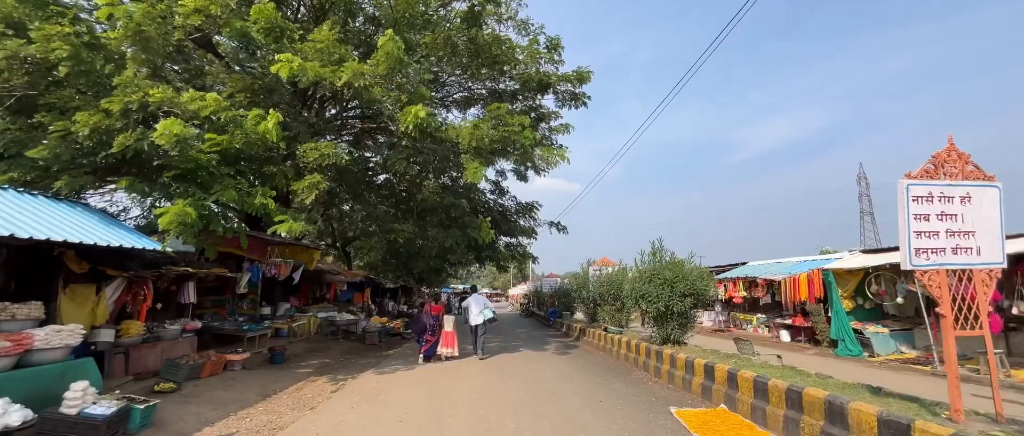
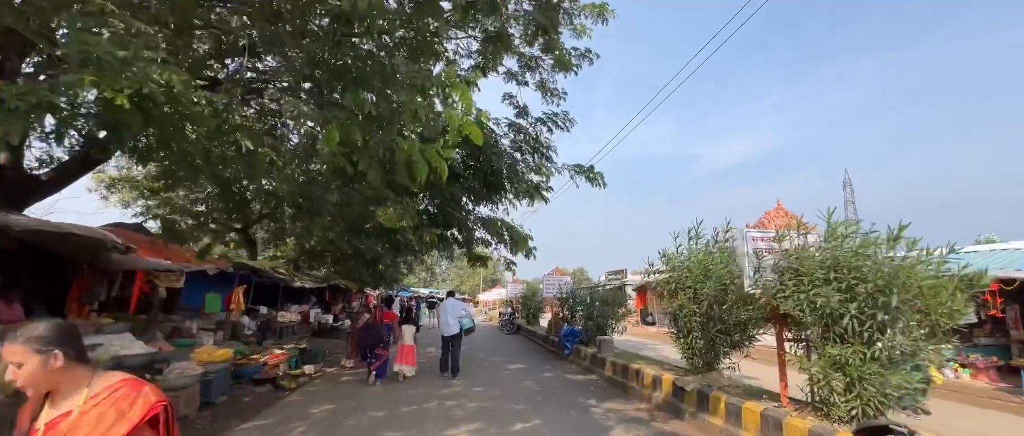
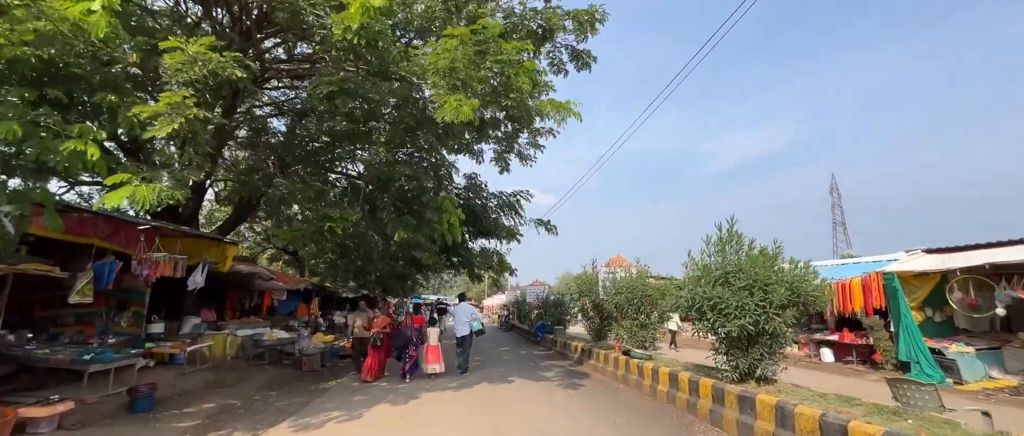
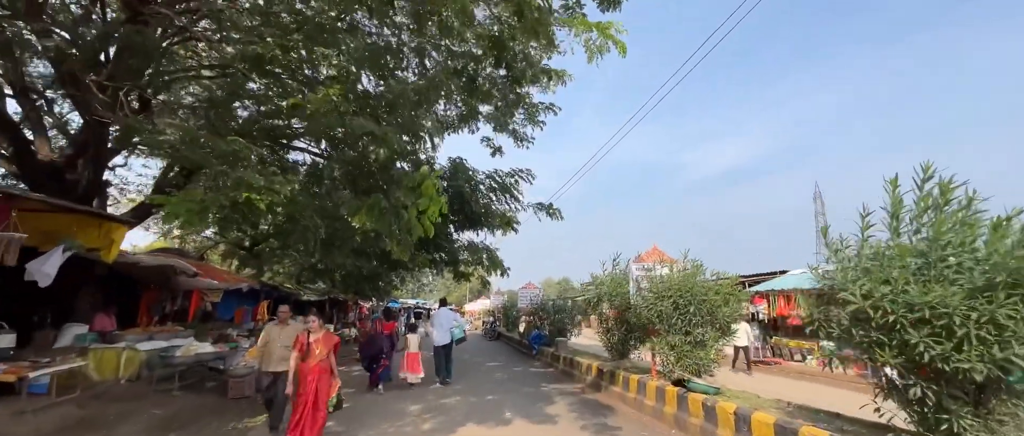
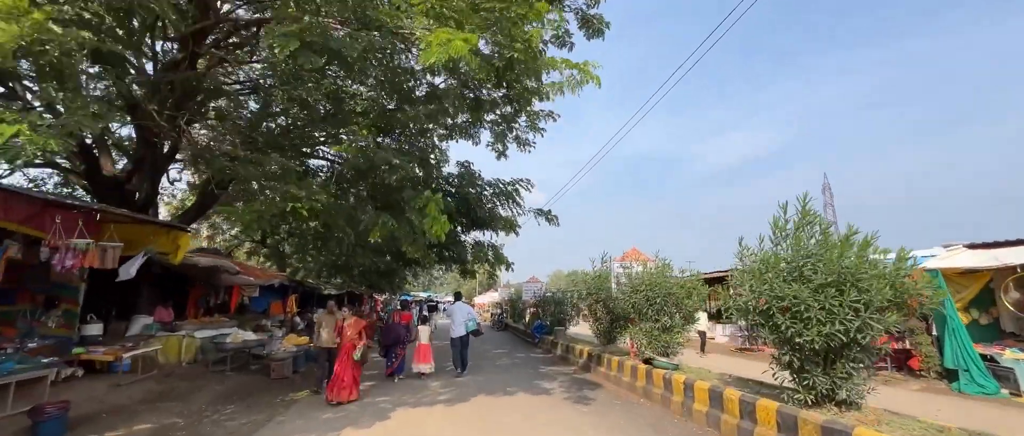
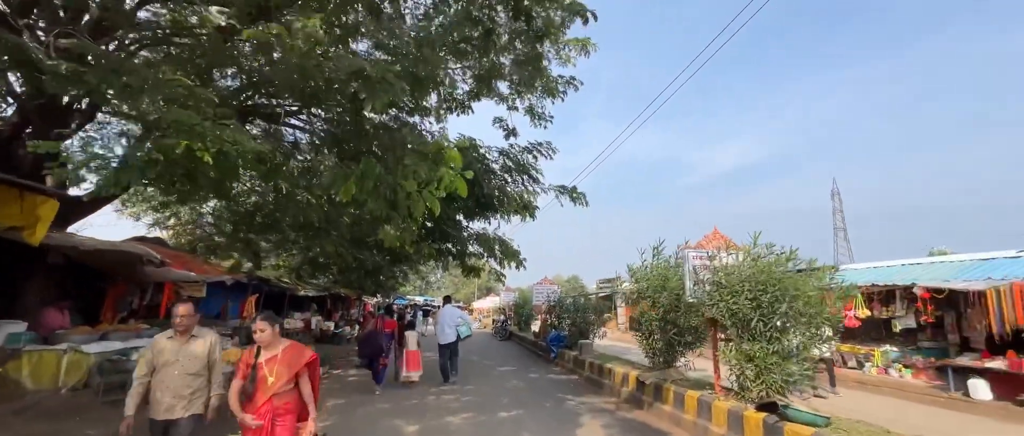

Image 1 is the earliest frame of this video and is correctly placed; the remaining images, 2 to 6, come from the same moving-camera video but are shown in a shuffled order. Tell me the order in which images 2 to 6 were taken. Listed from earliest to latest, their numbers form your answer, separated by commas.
3, 5, 4, 6, 2
